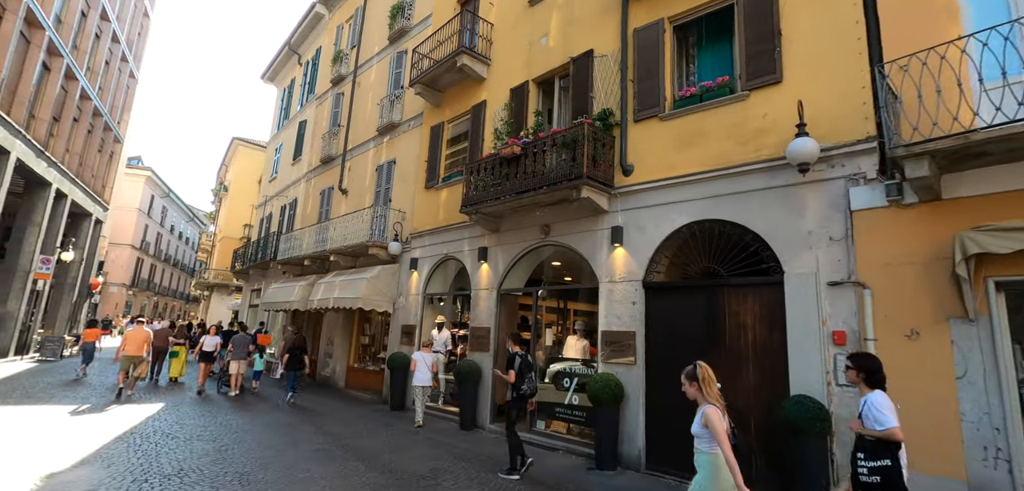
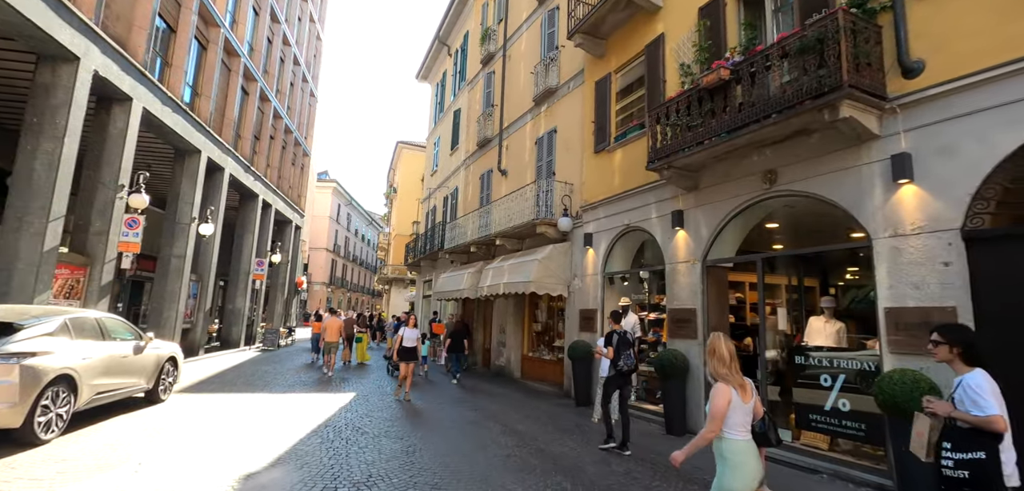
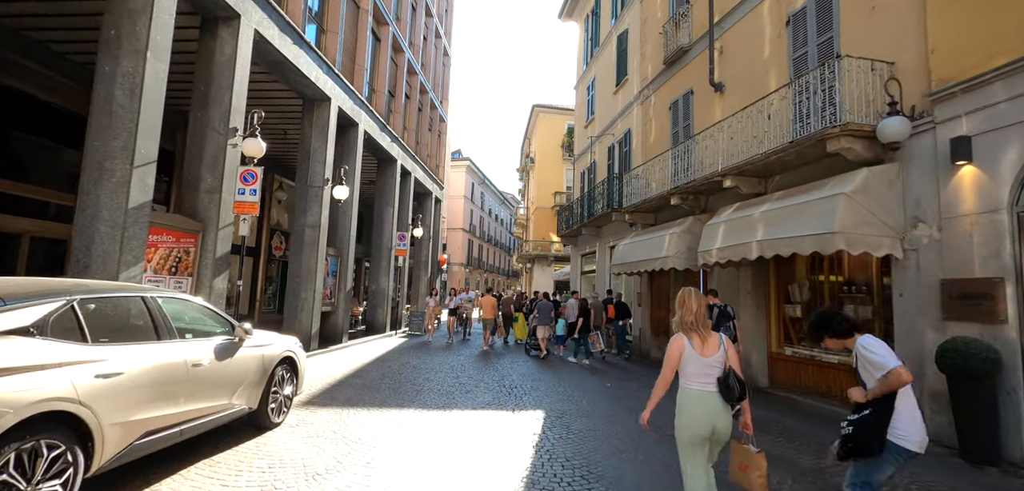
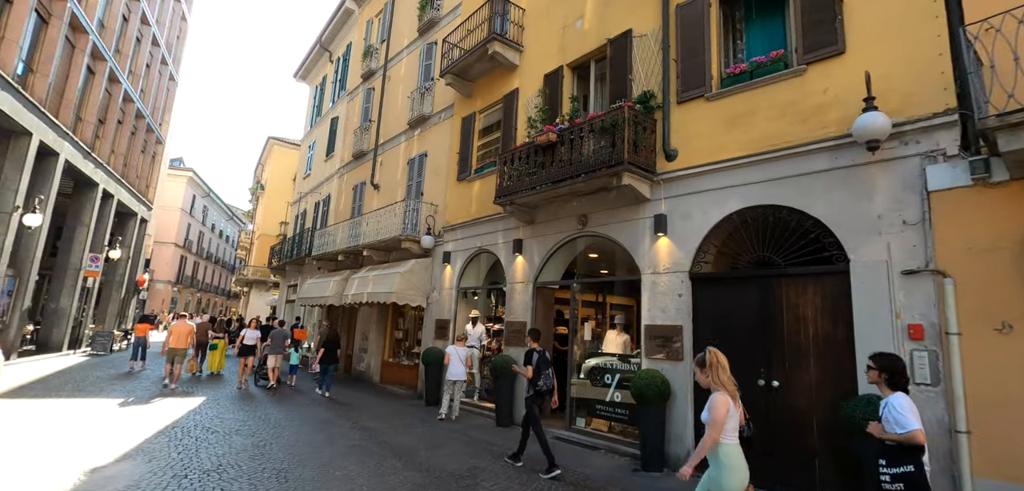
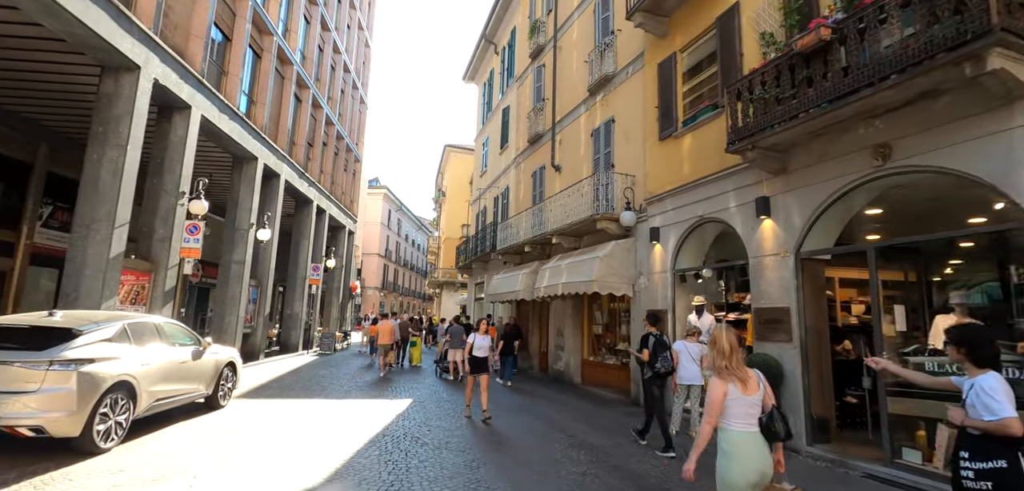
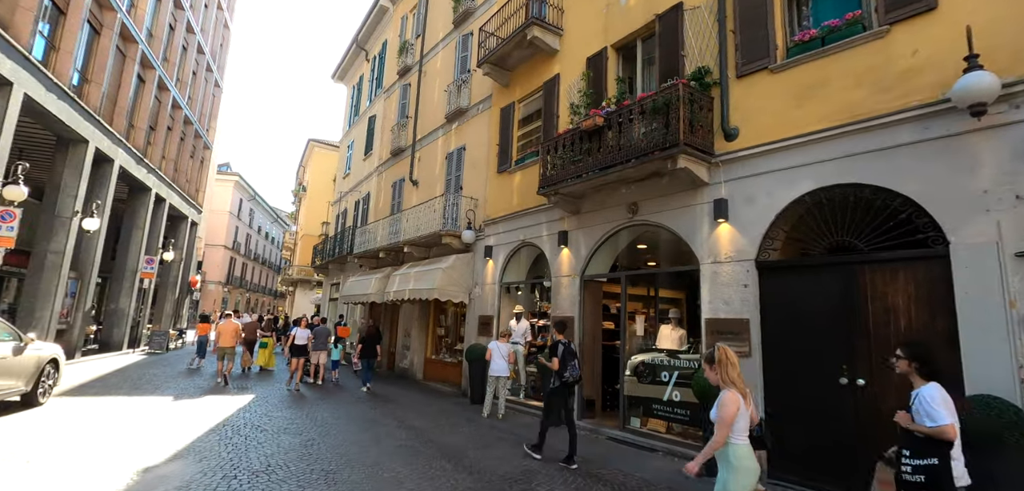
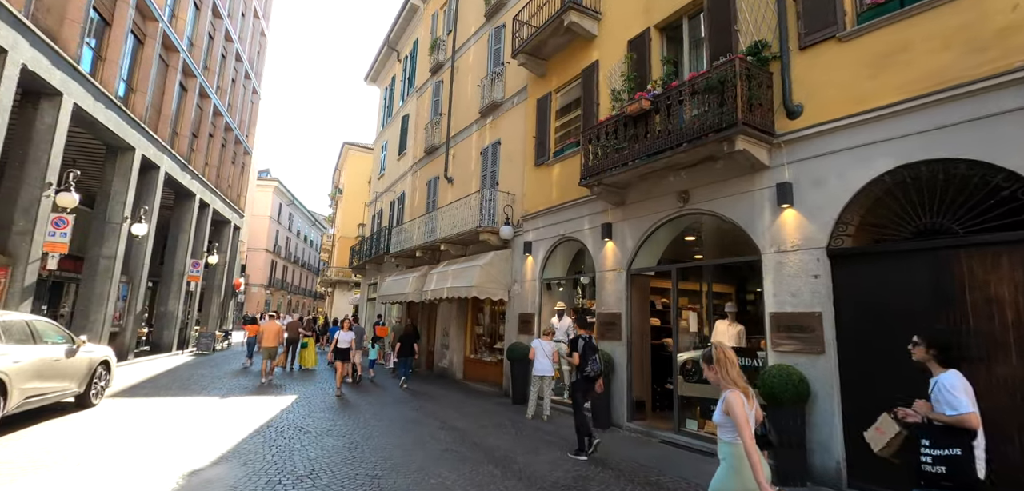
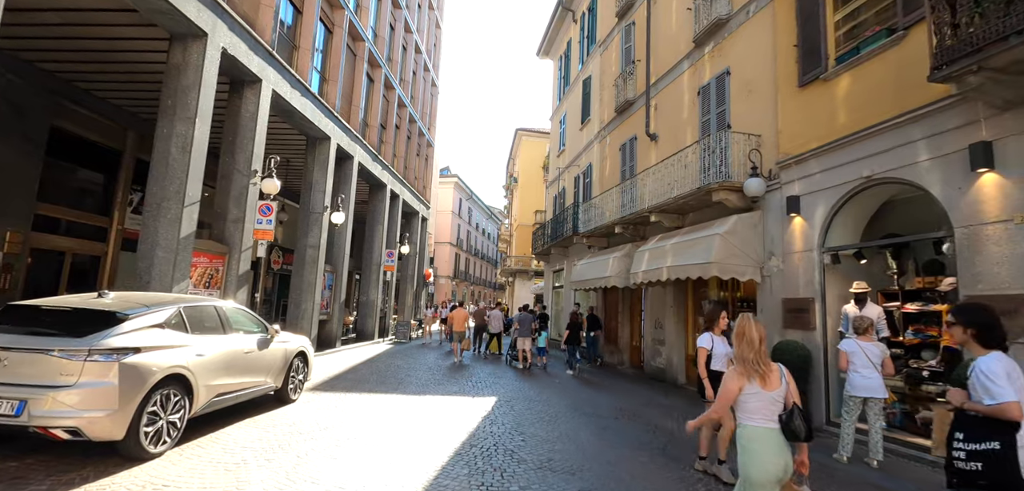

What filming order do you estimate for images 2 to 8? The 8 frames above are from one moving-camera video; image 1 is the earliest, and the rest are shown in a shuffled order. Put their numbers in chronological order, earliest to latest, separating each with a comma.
4, 6, 7, 2, 5, 8, 3
